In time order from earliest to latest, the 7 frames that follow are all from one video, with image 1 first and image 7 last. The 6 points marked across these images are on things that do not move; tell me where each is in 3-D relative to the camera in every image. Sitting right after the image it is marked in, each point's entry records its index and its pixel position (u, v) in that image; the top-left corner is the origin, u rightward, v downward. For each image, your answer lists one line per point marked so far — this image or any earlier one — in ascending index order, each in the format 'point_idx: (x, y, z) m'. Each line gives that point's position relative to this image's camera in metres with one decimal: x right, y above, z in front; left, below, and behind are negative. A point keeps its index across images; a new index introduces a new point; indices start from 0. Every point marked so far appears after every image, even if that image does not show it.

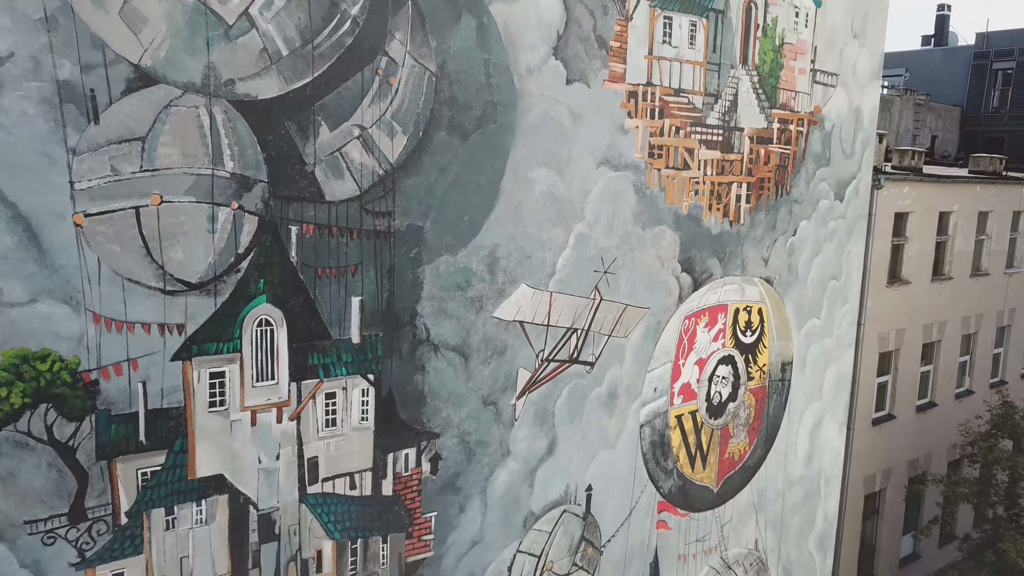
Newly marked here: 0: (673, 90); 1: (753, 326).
0: (+1.3, +1.6, +11.3) m
1: (+2.3, -0.4, +13.3) m
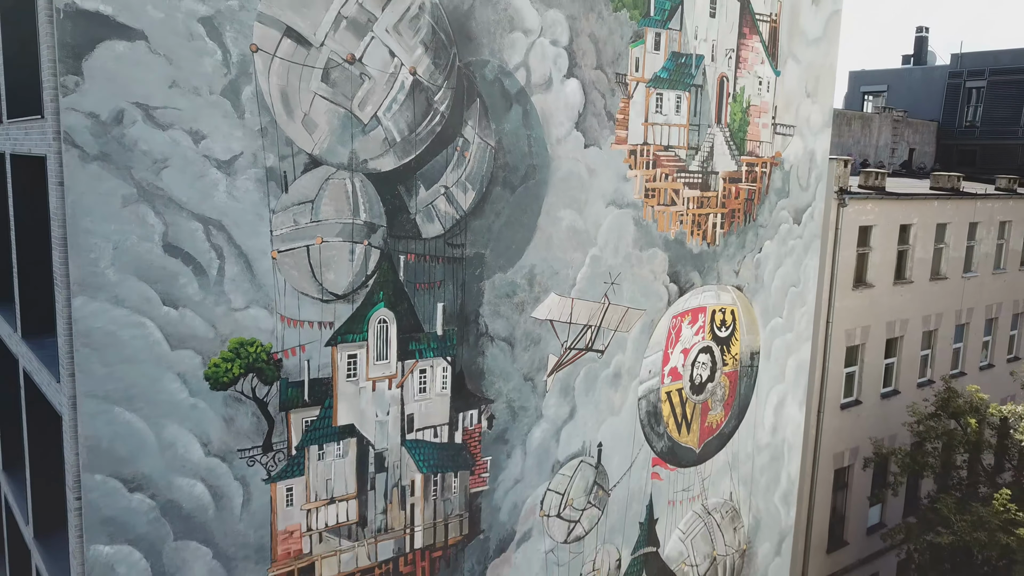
0: (+1.6, +1.5, +15.0) m
1: (+2.6, -0.4, +17.1) m
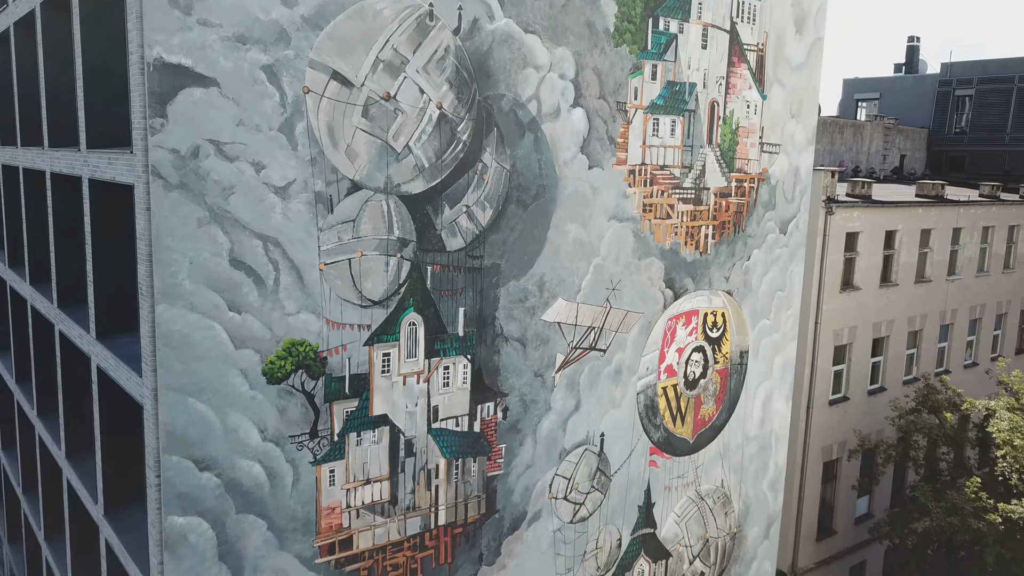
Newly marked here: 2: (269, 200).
0: (+1.7, +1.4, +16.6) m
1: (+2.7, -0.5, +18.7) m
2: (-2.0, +0.7, +11.6) m
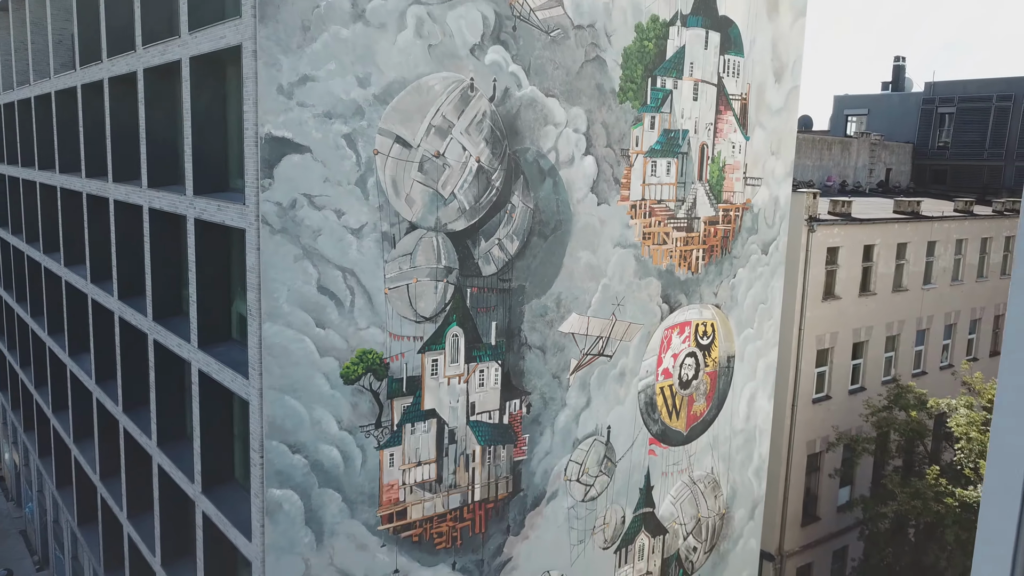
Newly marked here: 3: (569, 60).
0: (+2.0, +1.2, +19.7) m
1: (+3.0, -0.7, +21.8) m
2: (-1.7, +0.5, +14.6) m
3: (+0.7, +2.8, +17.3) m
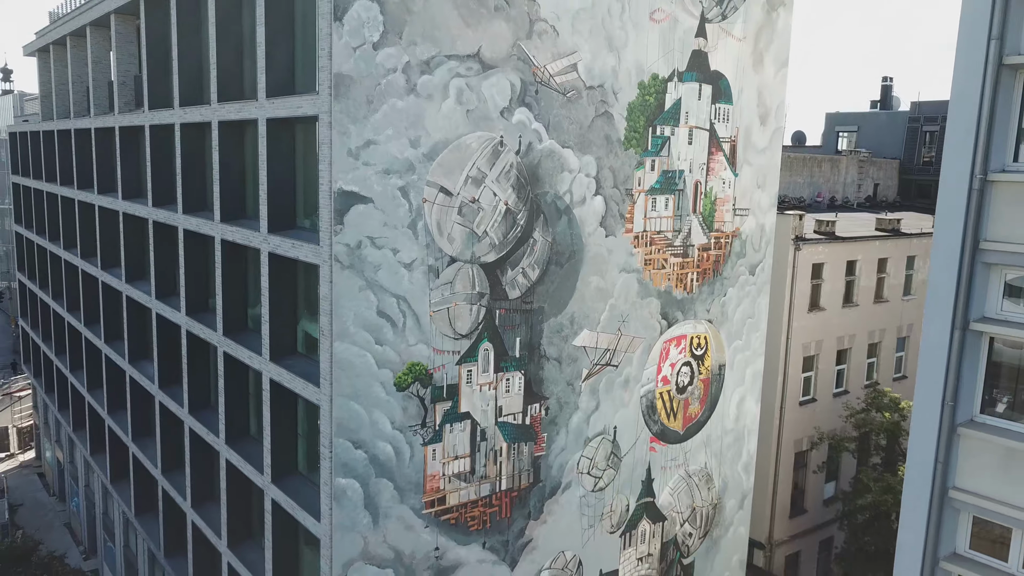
0: (+2.3, +0.9, +22.8) m
1: (+3.3, -1.0, +24.9) m
2: (-1.4, +0.2, +17.7) m
3: (+1.0, +2.5, +20.4) m
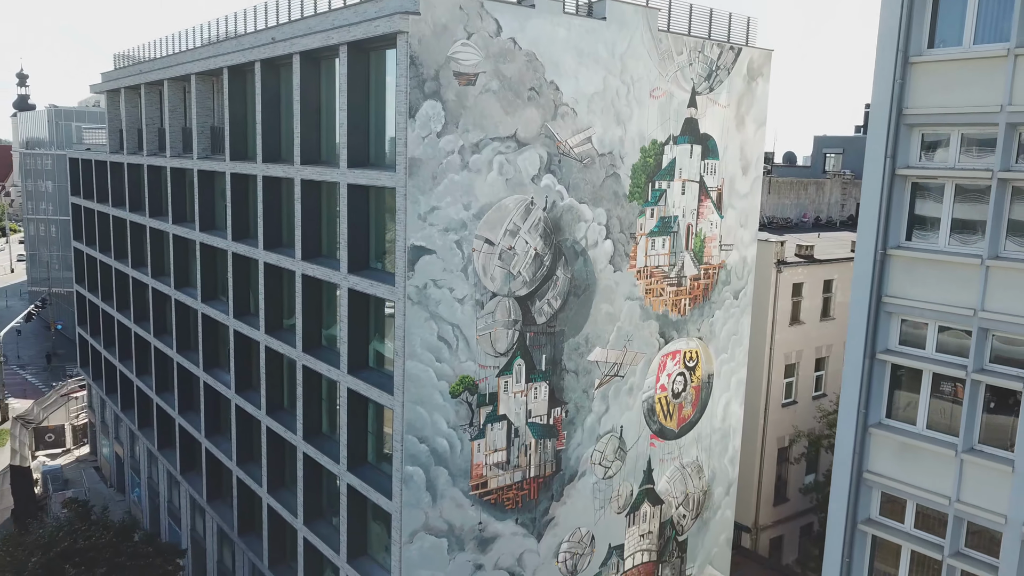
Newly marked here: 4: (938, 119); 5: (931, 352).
0: (+2.8, +0.4, +27.8) m
1: (+3.8, -1.5, +29.9) m
2: (-0.9, -0.3, +22.8) m
3: (+1.5, +2.0, +25.4) m
4: (+5.0, +2.0, +16.8) m
5: (+5.2, -0.8, +17.7) m
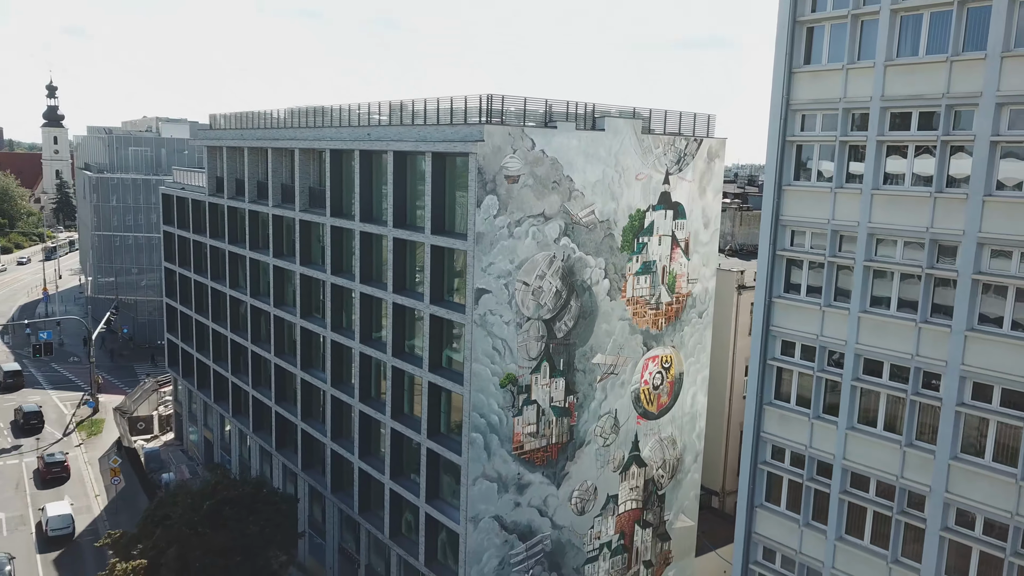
0: (+3.6, -0.2, +39.3) m
1: (+4.6, -2.1, +41.4) m
2: (-0.2, -0.9, +34.3) m
3: (+2.2, +1.3, +36.9) m
4: (+5.7, +1.3, +28.3) m
5: (+5.9, -1.5, +29.2) m
